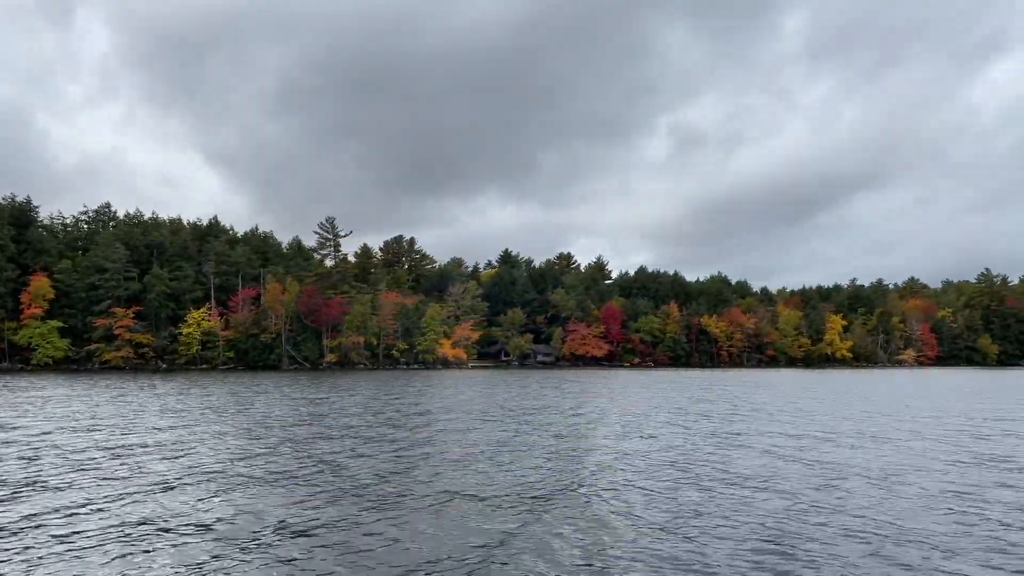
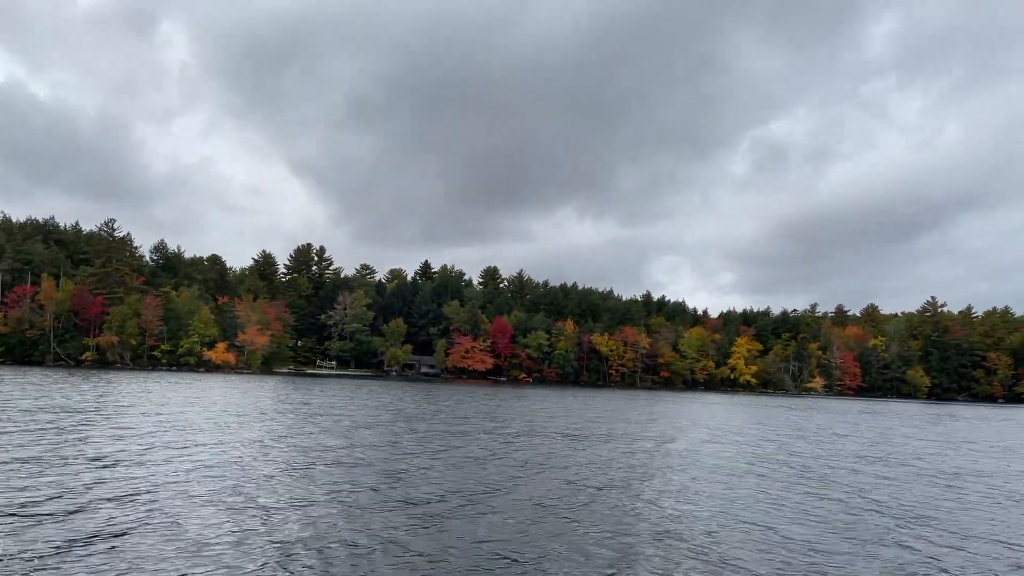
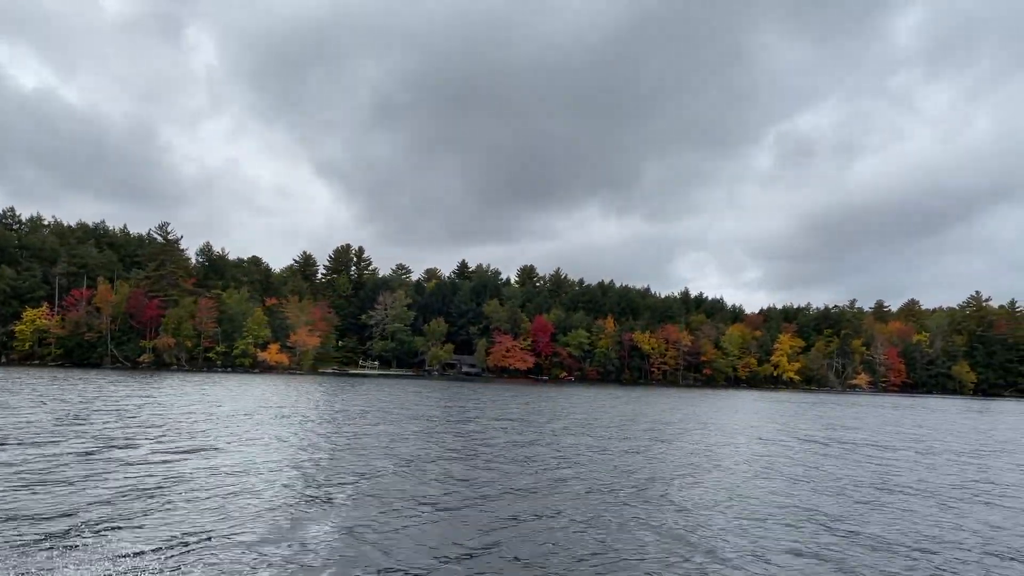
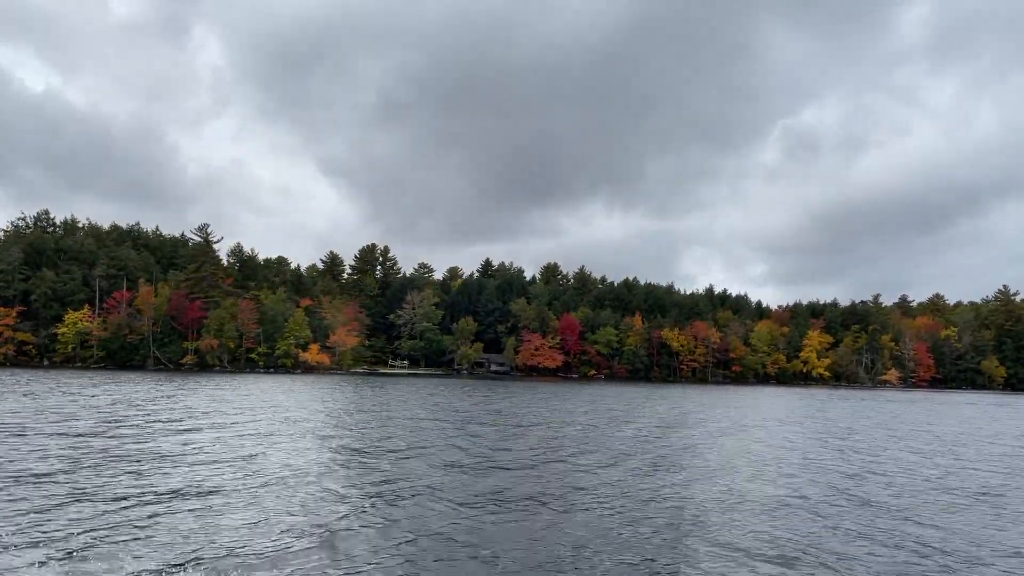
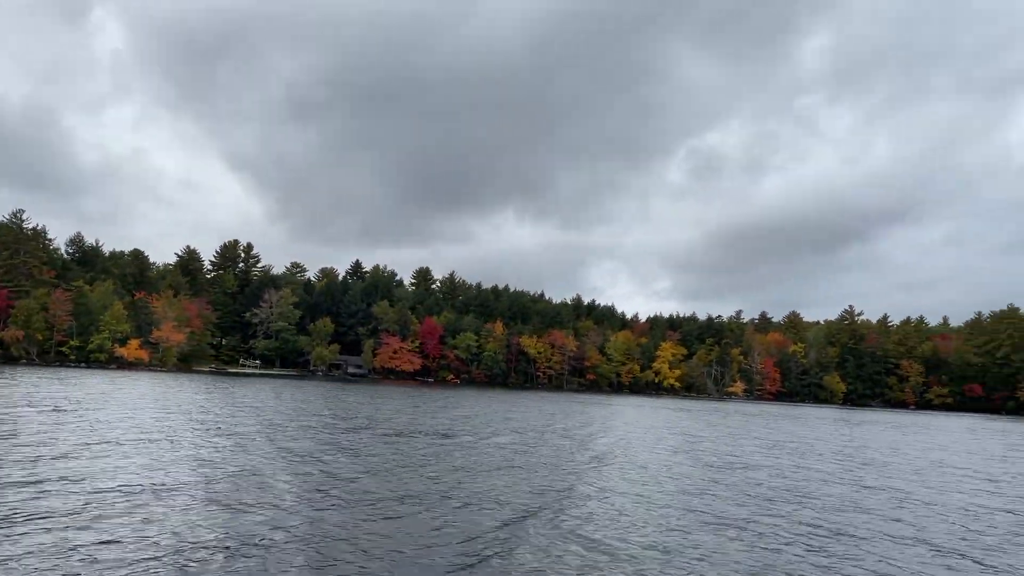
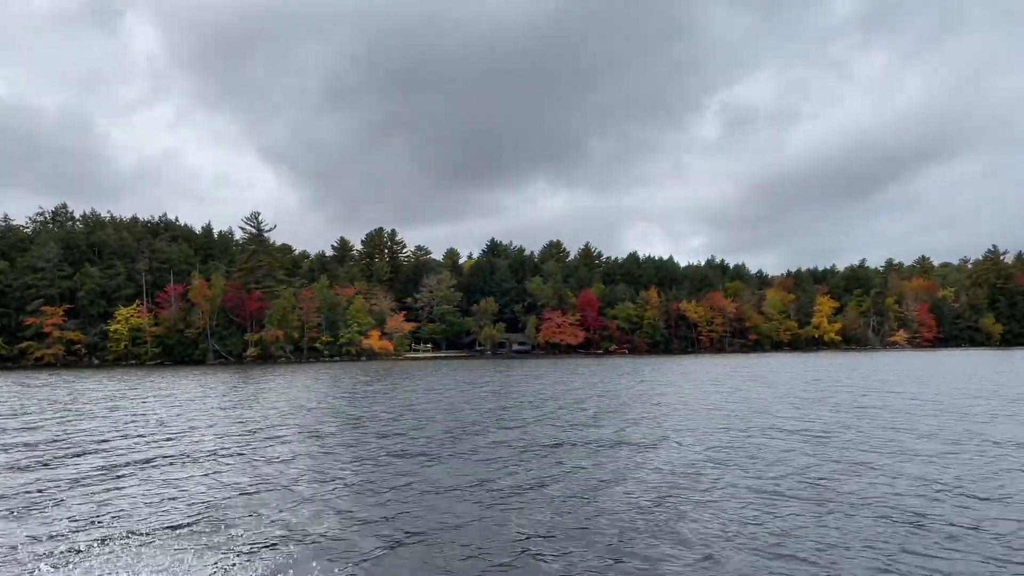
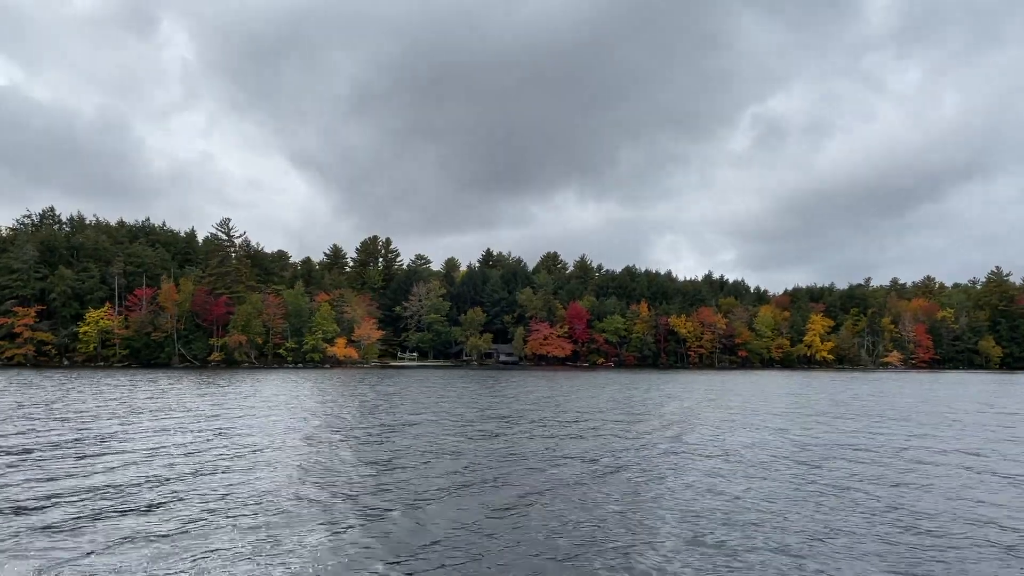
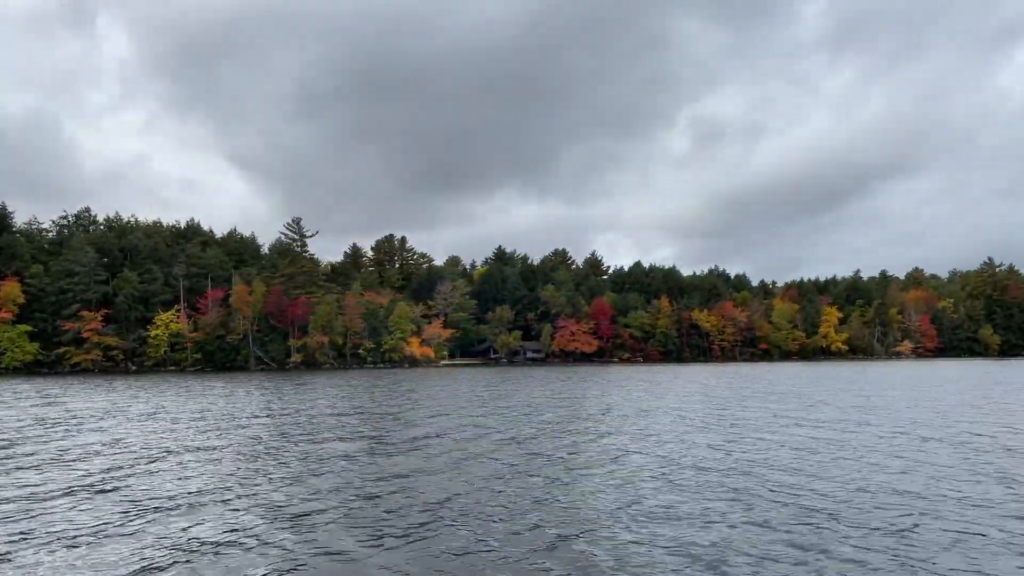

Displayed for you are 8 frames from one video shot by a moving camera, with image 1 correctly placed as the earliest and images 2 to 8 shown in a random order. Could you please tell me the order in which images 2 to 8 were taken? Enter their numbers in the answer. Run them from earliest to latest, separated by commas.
8, 6, 7, 4, 3, 2, 5
